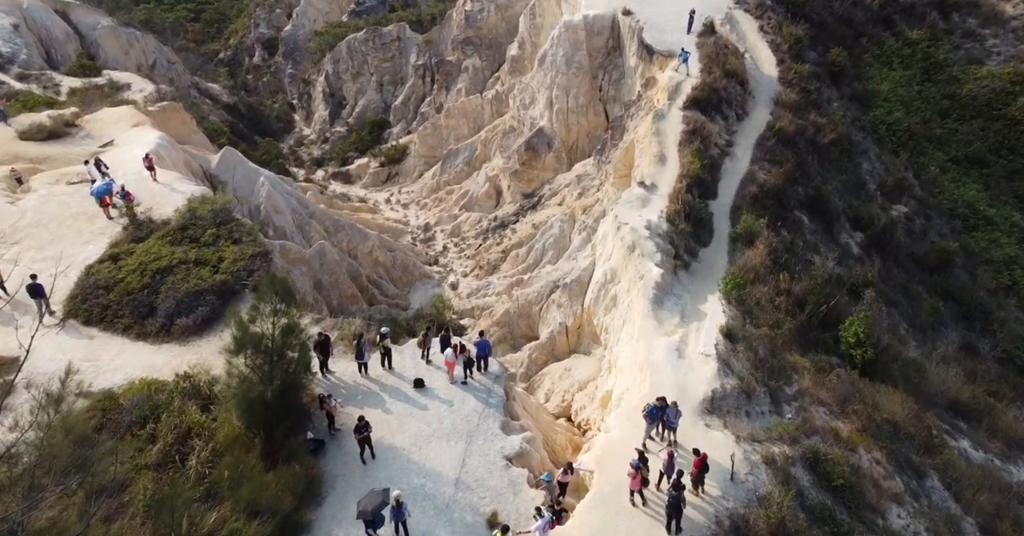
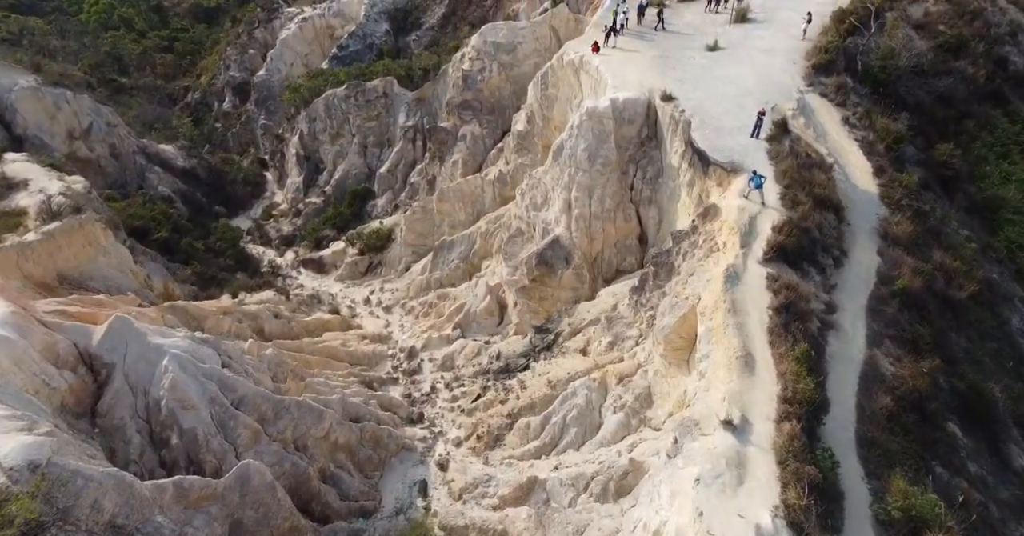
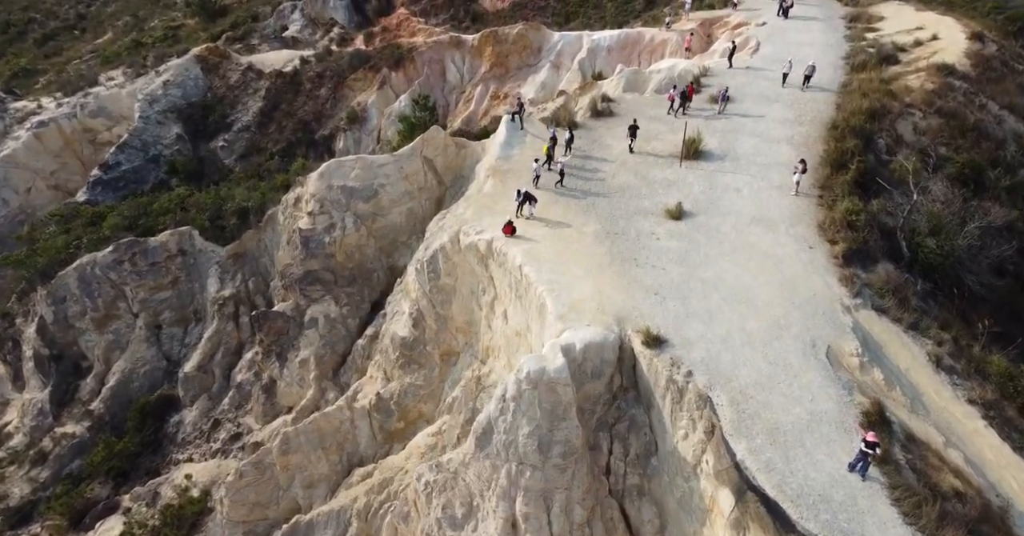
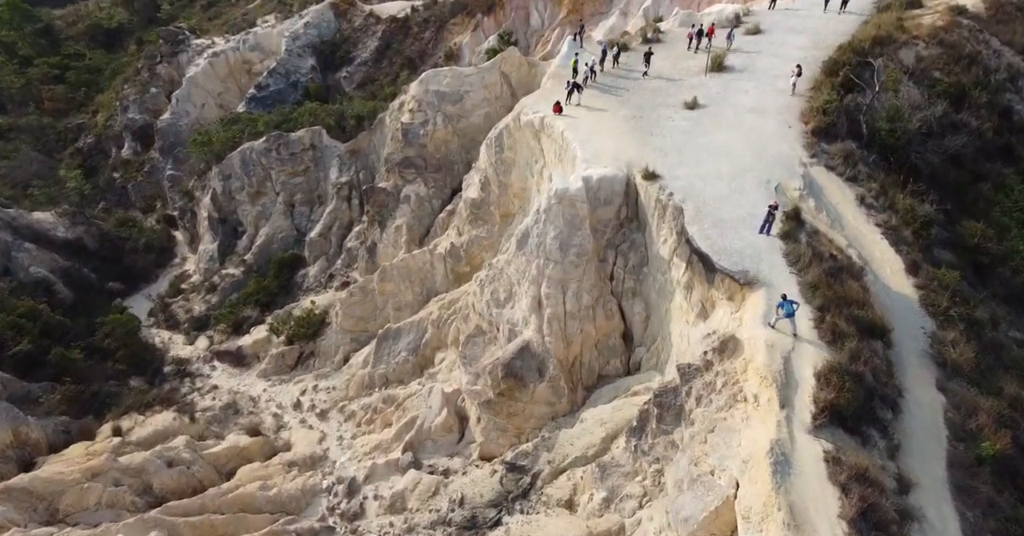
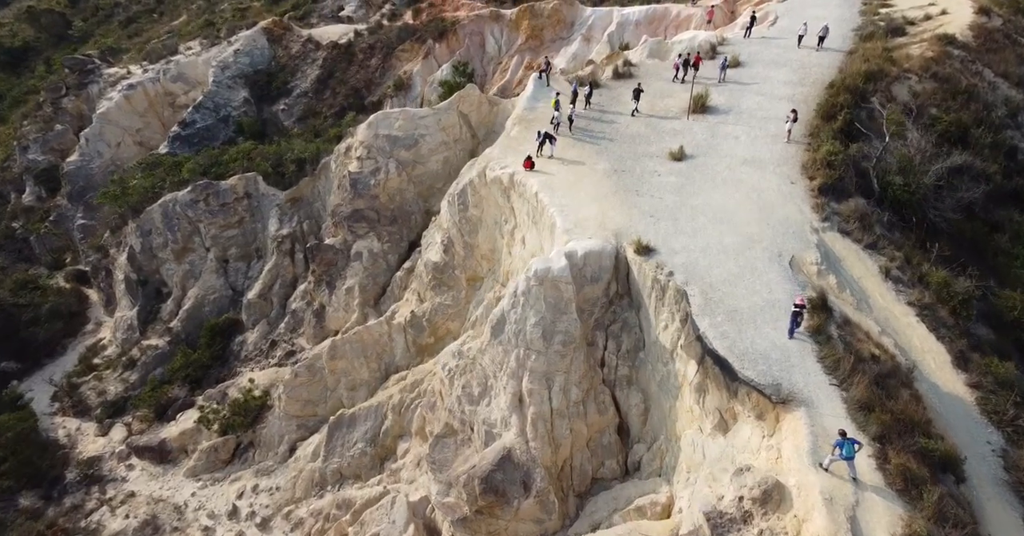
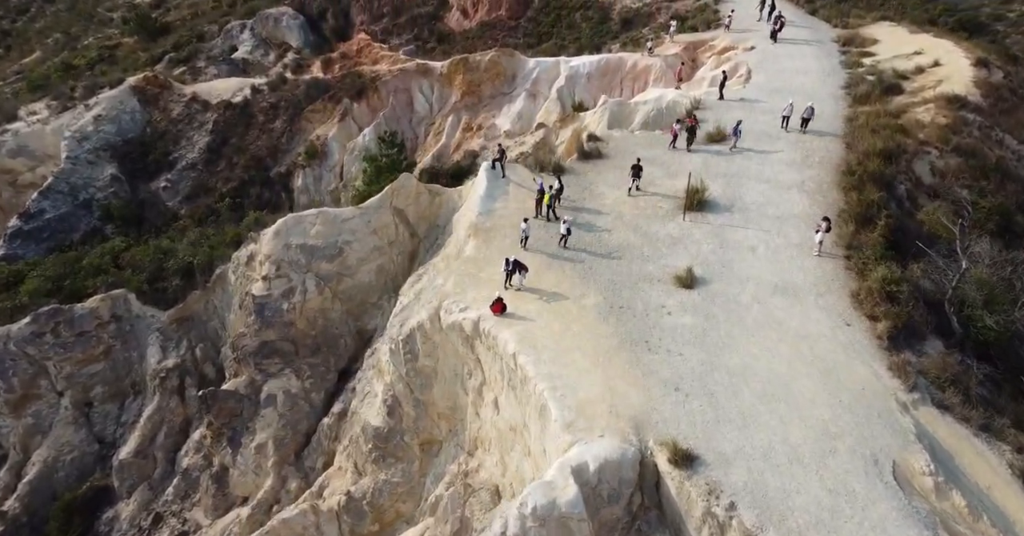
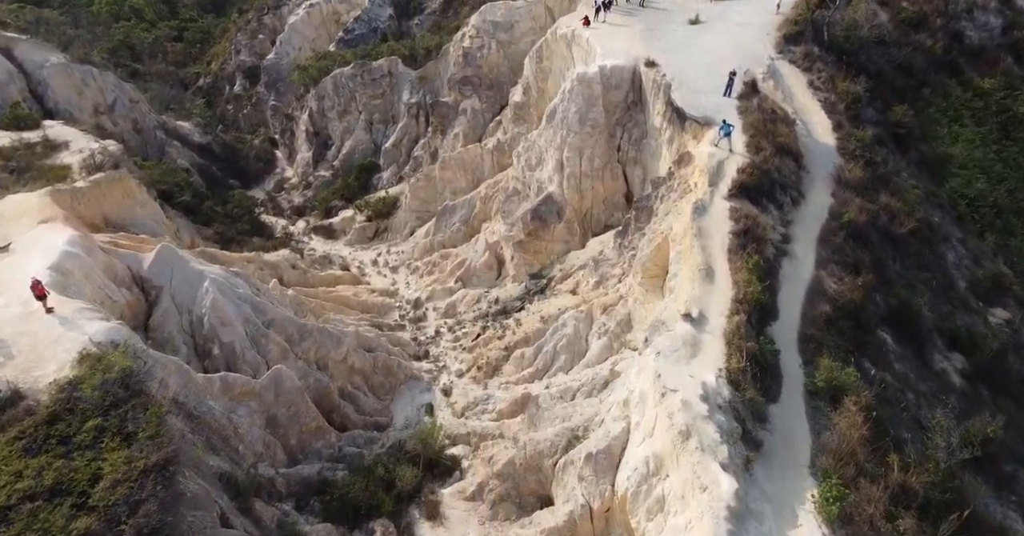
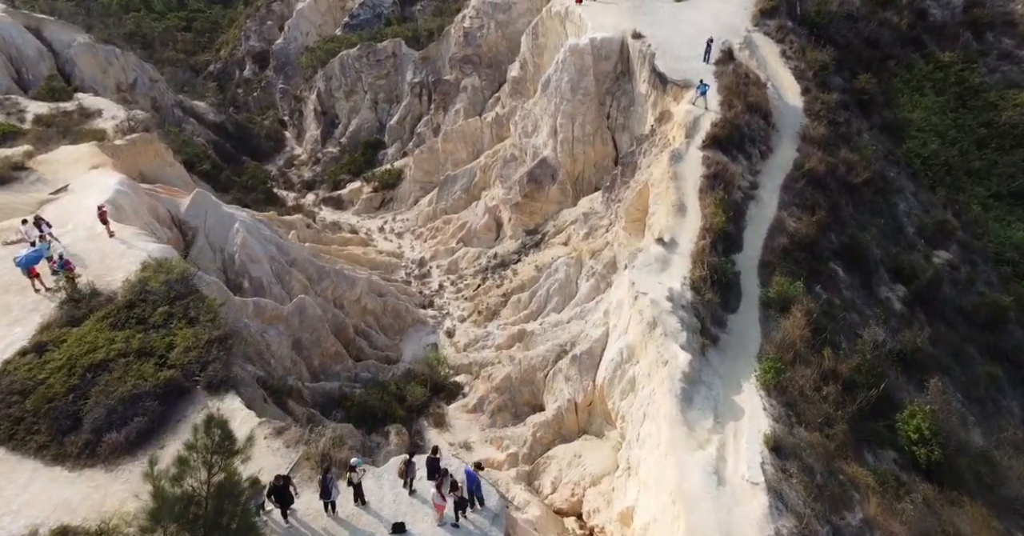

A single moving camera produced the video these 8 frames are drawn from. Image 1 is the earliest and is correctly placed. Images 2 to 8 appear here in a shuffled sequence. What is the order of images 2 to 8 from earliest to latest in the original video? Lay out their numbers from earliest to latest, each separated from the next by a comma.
8, 7, 2, 4, 5, 3, 6
